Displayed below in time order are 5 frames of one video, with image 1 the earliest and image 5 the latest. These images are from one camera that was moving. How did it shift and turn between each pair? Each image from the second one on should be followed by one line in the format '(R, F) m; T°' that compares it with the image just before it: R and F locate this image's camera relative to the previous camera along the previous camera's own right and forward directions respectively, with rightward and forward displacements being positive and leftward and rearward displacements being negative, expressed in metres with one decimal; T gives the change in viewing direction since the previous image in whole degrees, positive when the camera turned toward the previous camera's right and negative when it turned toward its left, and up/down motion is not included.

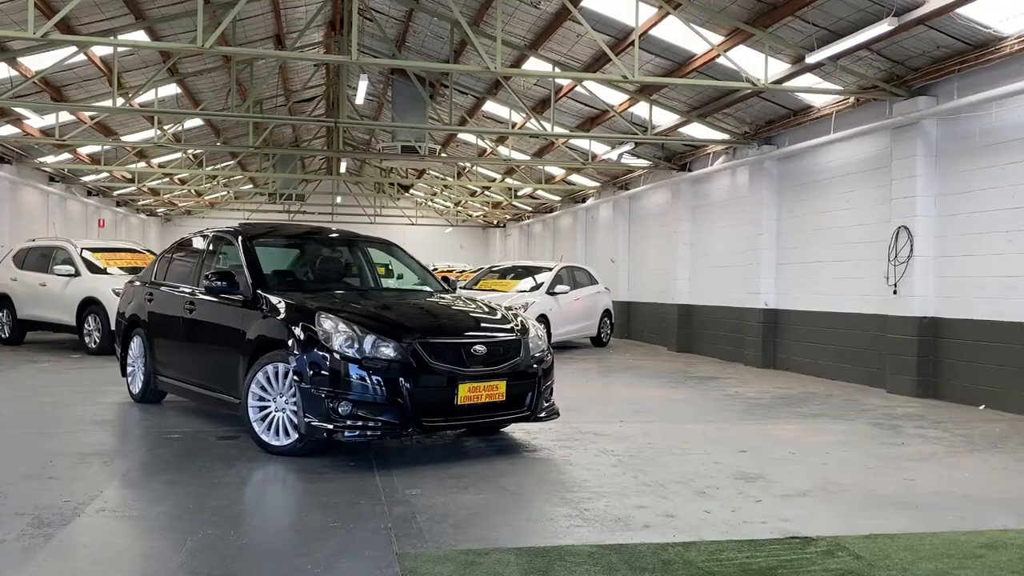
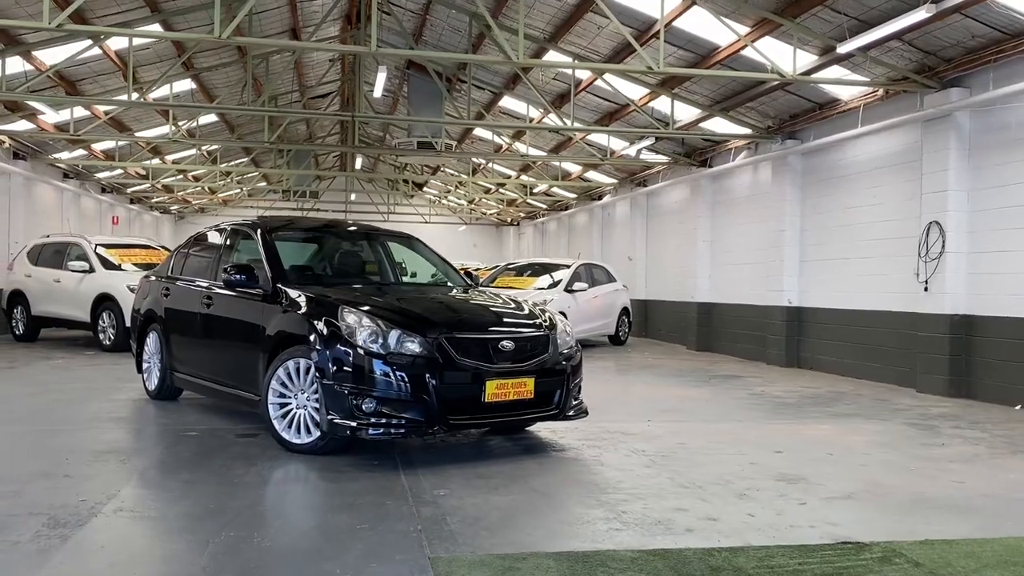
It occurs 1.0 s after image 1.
(-0.1, +0.2) m; -1°
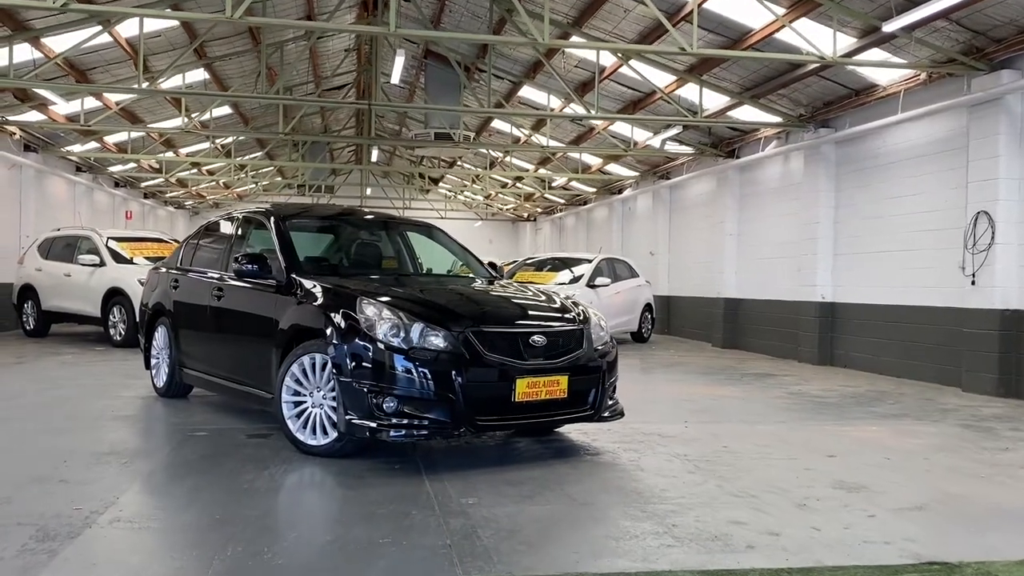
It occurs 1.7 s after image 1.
(-0.1, +0.4) m; -1°
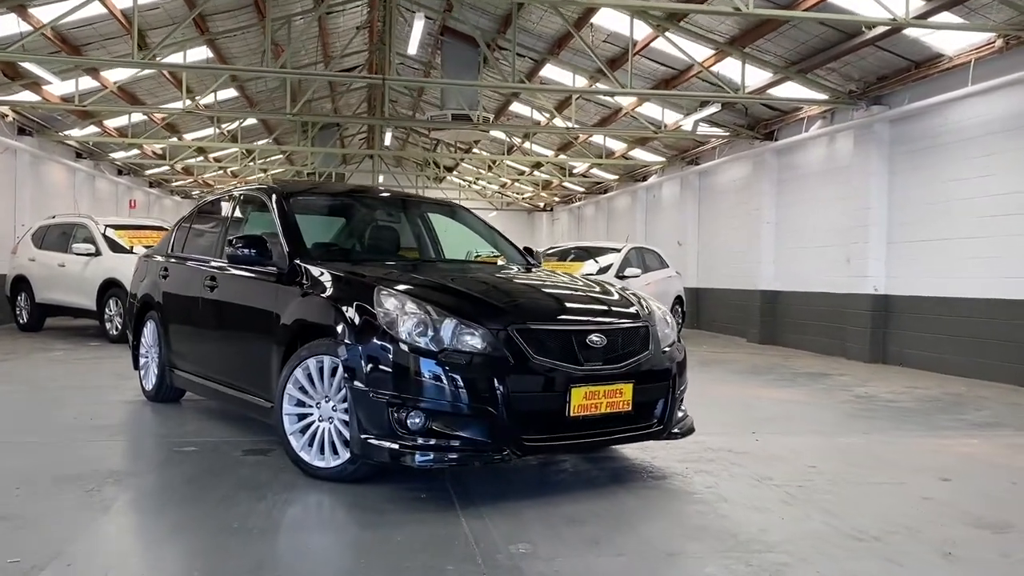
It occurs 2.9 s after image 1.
(-0.2, +0.8) m; -1°
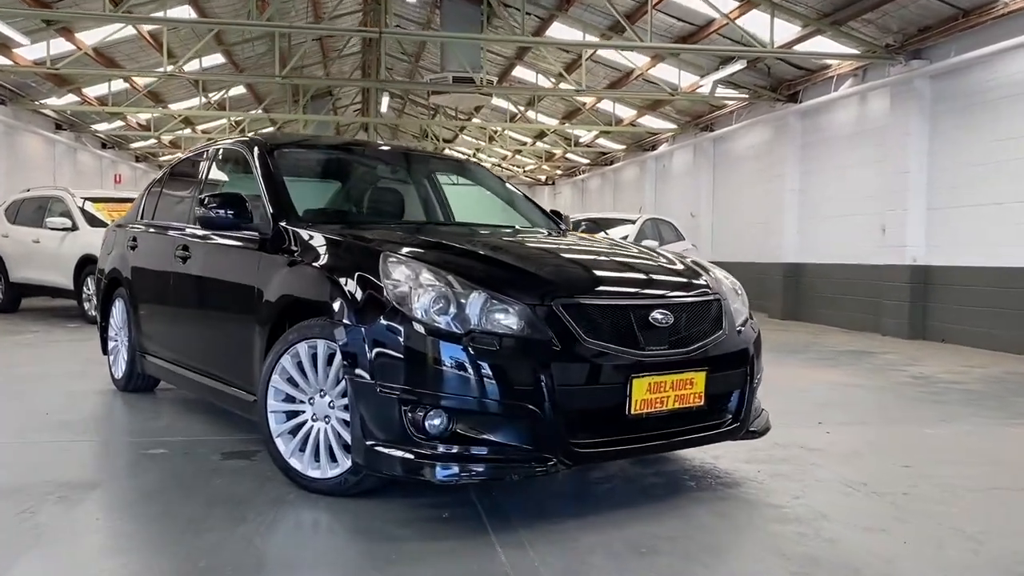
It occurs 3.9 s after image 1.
(-0.2, +0.7) m; 0°
